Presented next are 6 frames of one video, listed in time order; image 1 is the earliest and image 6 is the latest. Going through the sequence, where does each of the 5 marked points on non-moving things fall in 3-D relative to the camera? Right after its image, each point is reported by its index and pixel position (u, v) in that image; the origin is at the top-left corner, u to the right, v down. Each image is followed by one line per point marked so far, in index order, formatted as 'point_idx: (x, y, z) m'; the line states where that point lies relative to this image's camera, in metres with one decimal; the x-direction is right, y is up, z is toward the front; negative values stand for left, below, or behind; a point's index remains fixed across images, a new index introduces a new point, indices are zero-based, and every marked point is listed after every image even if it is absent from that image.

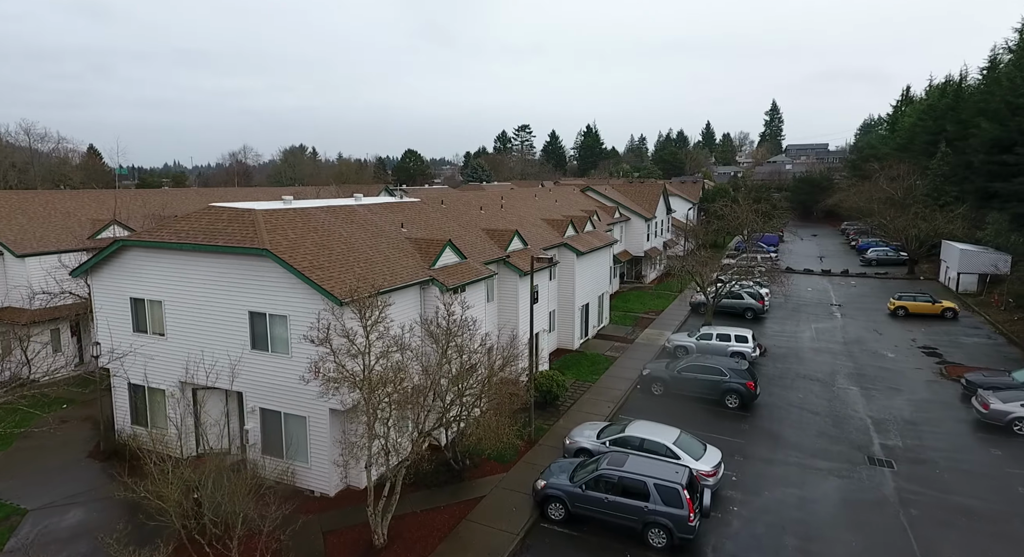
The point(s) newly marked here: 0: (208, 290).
0: (-7.2, -0.3, +15.5) m
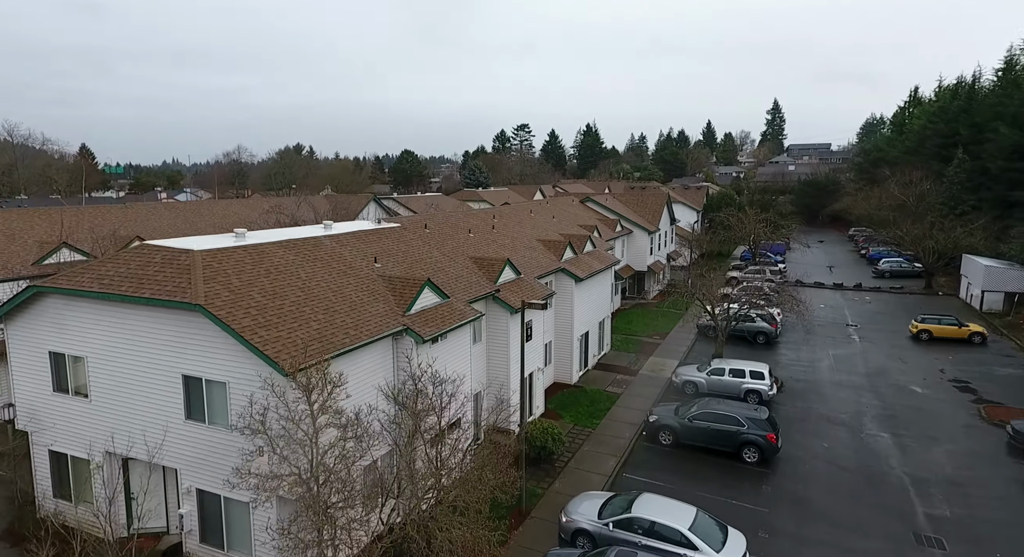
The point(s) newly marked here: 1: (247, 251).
0: (-7.5, -1.4, +13.1) m
1: (-6.0, +0.6, +14.6) m
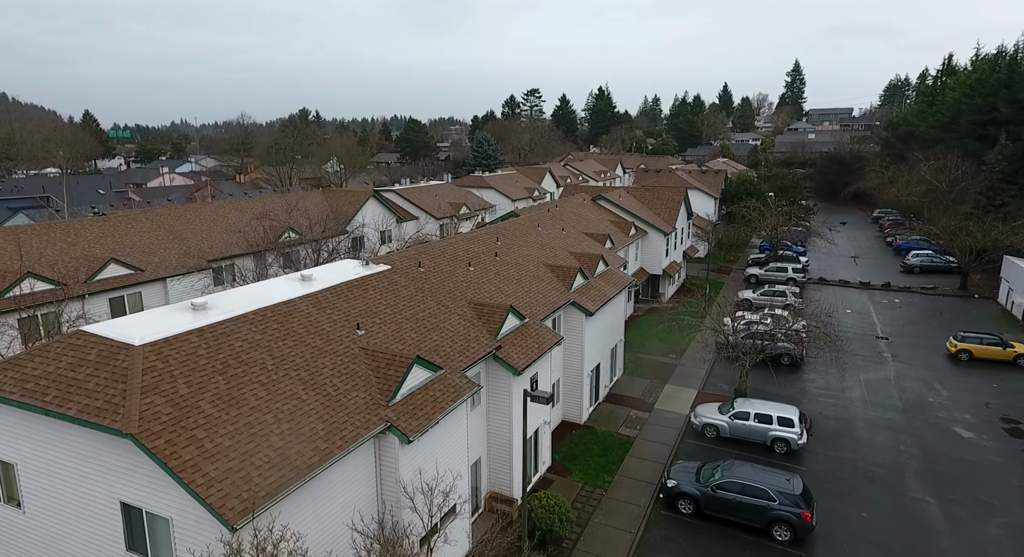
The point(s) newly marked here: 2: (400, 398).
0: (-7.6, -3.2, +11.2) m
1: (-6.0, -1.1, +12.6) m
2: (-2.3, -2.4, +13.3) m
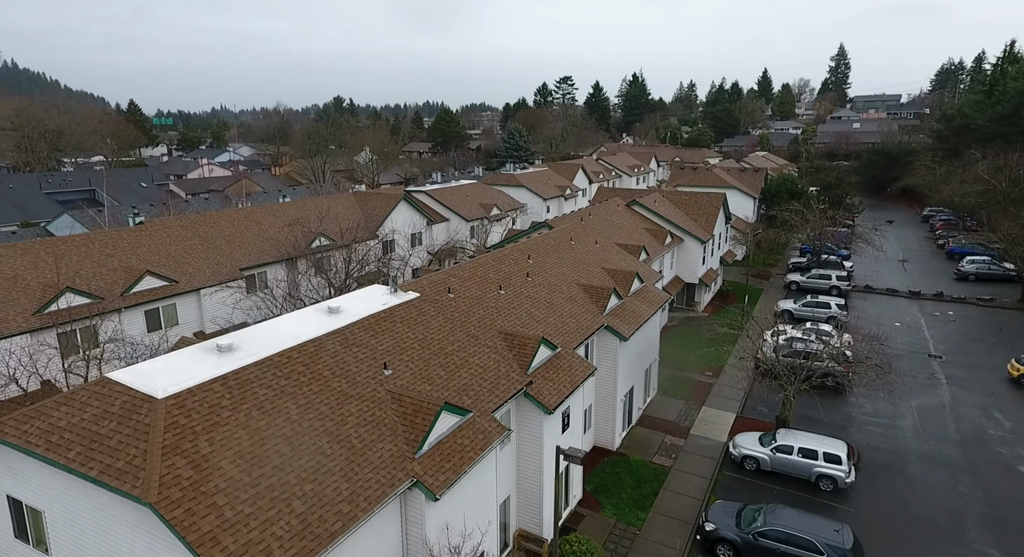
0: (-7.1, -4.1, +11.0) m
1: (-5.4, -2.0, +12.3) m
2: (-1.7, -3.3, +12.9) m
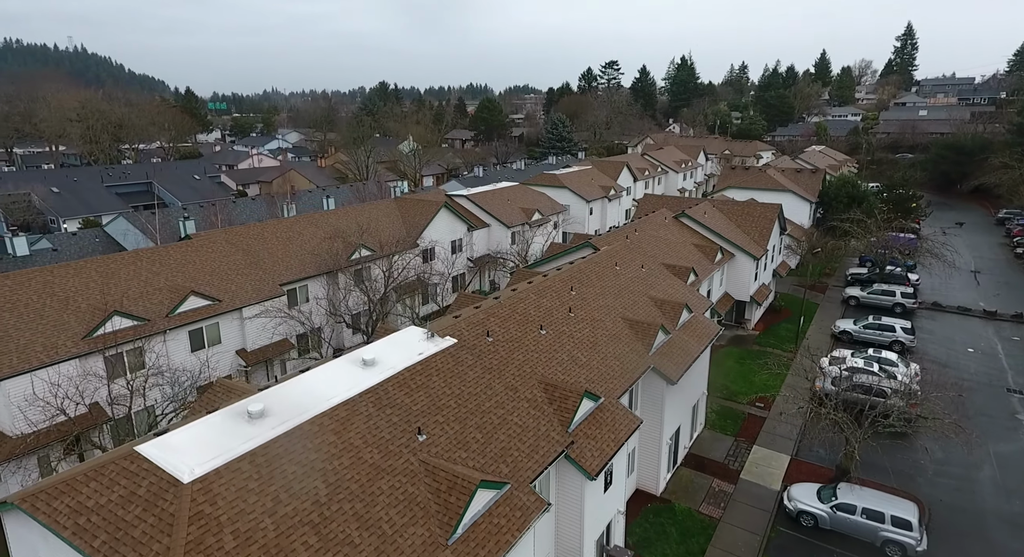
0: (-6.5, -5.5, +10.7) m
1: (-4.7, -3.4, +11.8) m
2: (-1.0, -4.7, +12.2) m
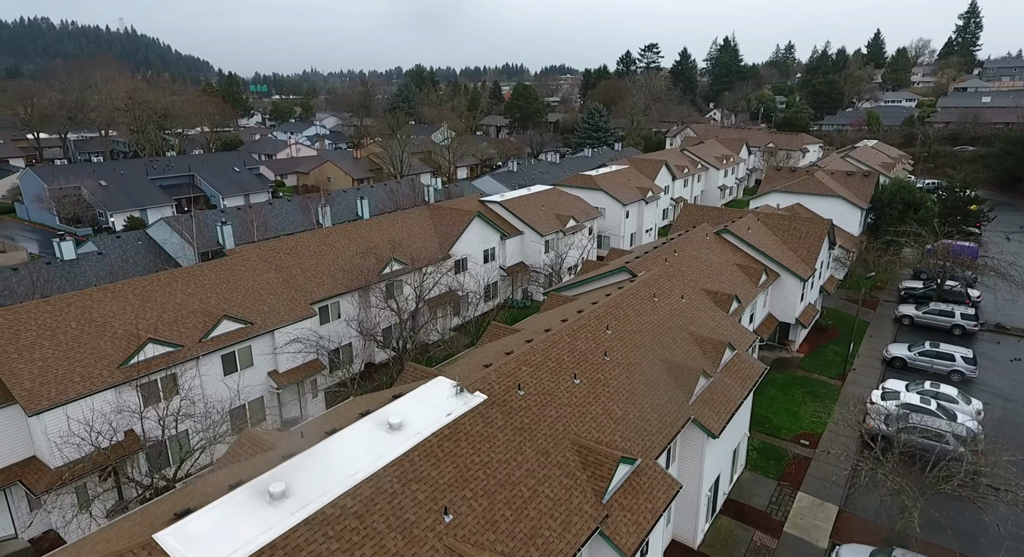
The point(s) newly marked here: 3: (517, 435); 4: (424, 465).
0: (-6.0, -7.1, +10.4) m
1: (-4.2, -4.9, +11.4) m
2: (-0.5, -6.3, +11.6) m
3: (+0.1, -3.9, +16.2) m
4: (-1.9, -4.1, +14.4) m
